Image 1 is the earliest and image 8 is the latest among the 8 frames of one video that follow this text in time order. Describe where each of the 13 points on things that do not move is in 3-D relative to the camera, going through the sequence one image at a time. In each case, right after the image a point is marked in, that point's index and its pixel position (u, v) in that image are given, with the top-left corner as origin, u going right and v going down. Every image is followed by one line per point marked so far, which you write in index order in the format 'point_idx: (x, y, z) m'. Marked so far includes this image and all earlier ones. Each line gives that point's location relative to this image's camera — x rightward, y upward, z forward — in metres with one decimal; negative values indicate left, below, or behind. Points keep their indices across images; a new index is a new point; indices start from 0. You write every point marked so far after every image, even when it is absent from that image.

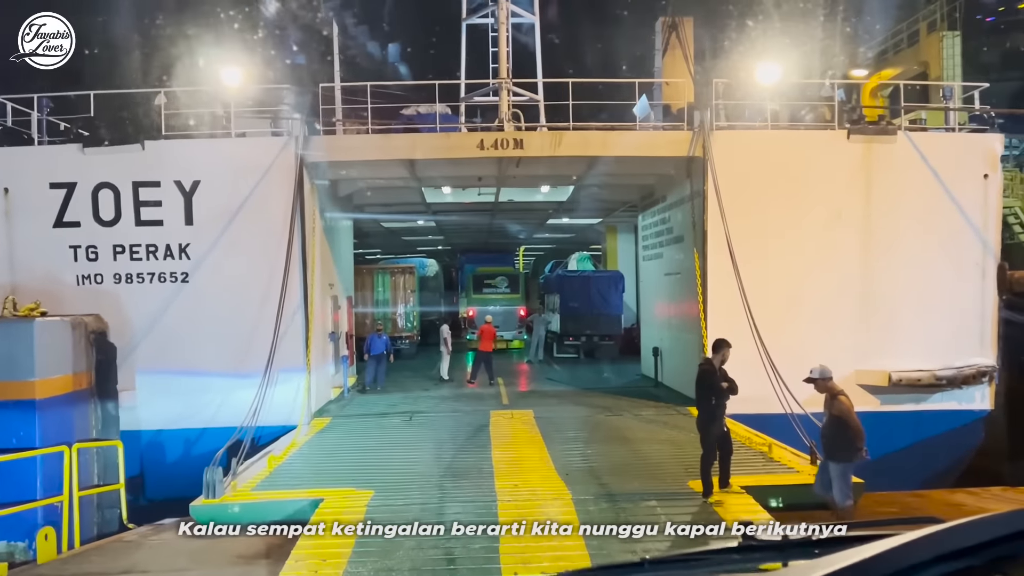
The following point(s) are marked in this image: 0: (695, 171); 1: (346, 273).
0: (+2.5, +1.6, +11.9) m
1: (-2.9, +0.3, +15.4) m
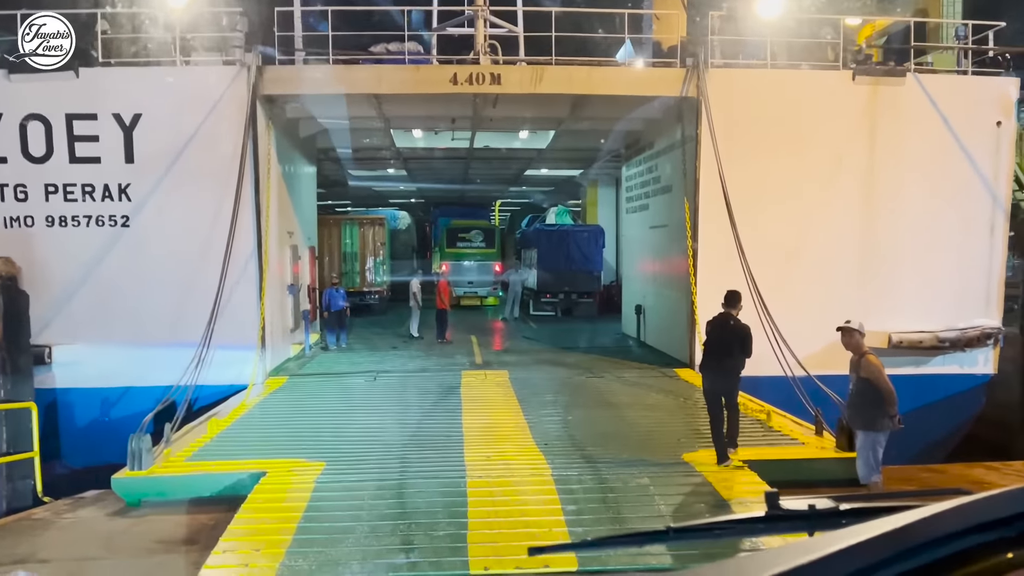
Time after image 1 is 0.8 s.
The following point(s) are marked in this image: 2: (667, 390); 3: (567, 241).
0: (+2.2, +2.2, +11.0) m
1: (-3.3, +1.1, +14.3) m
2: (+1.7, -1.1, +9.8) m
3: (+1.3, +1.1, +20.0) m
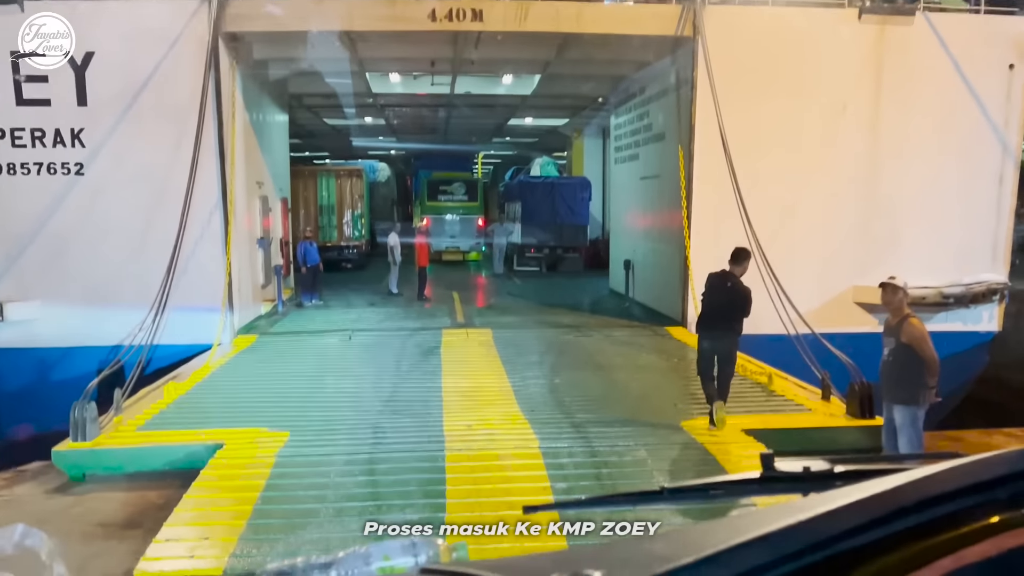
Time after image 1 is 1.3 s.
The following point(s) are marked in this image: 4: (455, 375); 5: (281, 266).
0: (+2.0, +2.7, +10.3) m
1: (-3.6, +1.8, +13.6) m
2: (+1.5, -0.7, +9.2) m
3: (+0.9, +2.1, +19.4) m
4: (-0.5, -0.8, +8.3) m
5: (-3.3, +0.3, +12.8) m
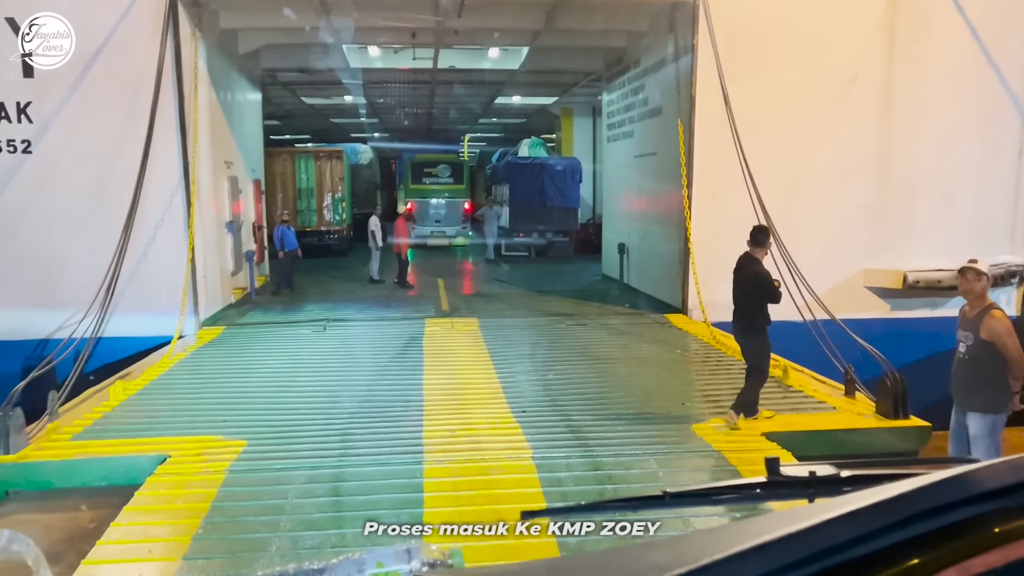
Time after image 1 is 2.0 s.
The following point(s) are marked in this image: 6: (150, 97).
0: (+1.8, +2.9, +9.5) m
1: (-3.8, +2.0, +12.8) m
2: (+1.4, -0.5, +8.5) m
3: (+0.6, +2.4, +18.6) m
4: (-0.6, -0.7, +7.6) m
5: (-3.5, +0.5, +12.0) m
6: (-3.5, +1.9, +8.7) m
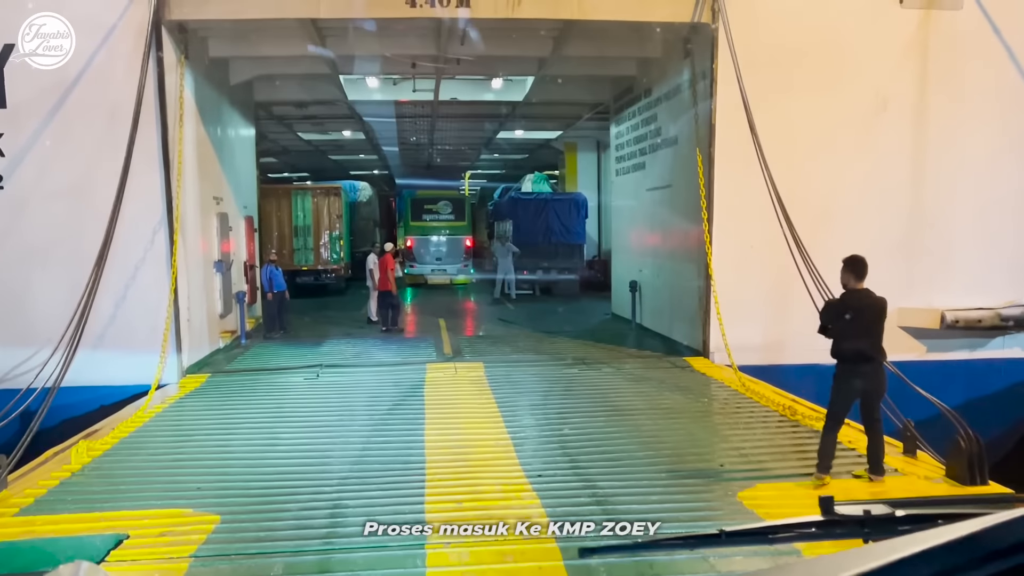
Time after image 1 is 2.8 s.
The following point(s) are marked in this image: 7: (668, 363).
0: (+1.9, +2.5, +9.0) m
1: (-3.7, +1.4, +12.2) m
2: (+1.5, -0.9, +7.8) m
3: (+0.7, +1.6, +18.0) m
4: (-0.6, -1.0, +6.9) m
5: (-3.4, -0.1, +11.3) m
6: (-3.5, +1.5, +8.0) m
7: (+1.6, -0.8, +9.0) m
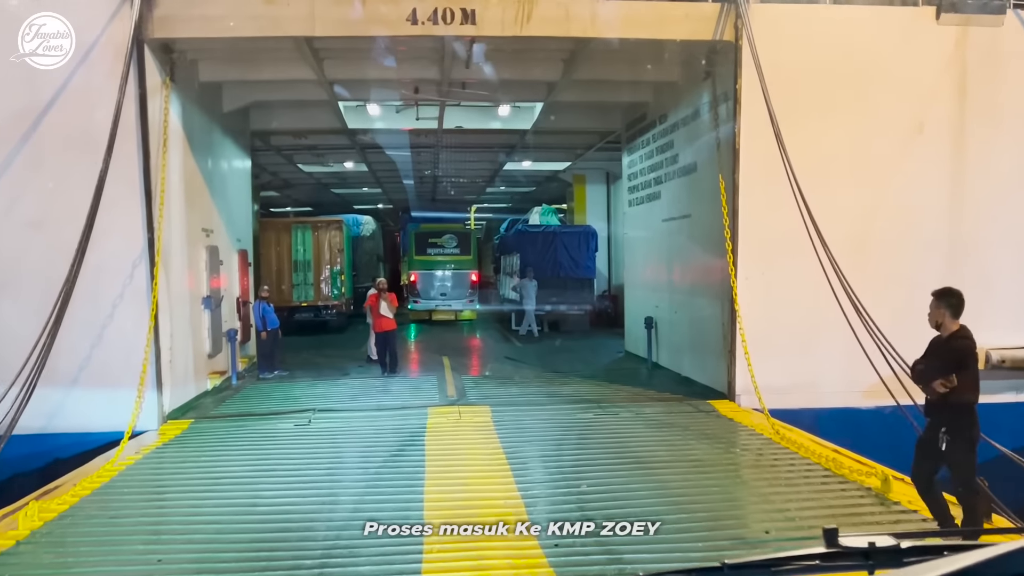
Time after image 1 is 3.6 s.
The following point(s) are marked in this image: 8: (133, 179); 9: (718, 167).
0: (+2.0, +2.1, +8.4) m
1: (-3.6, +0.9, +11.6) m
2: (+1.5, -1.2, +7.1) m
3: (+0.8, +0.9, +17.4) m
4: (-0.5, -1.3, +6.2) m
5: (-3.3, -0.5, +10.7) m
6: (-3.4, +1.1, +7.5) m
7: (+1.7, -1.1, +8.3) m
8: (-3.2, +0.9, +7.6) m
9: (+2.0, +1.2, +8.5) m
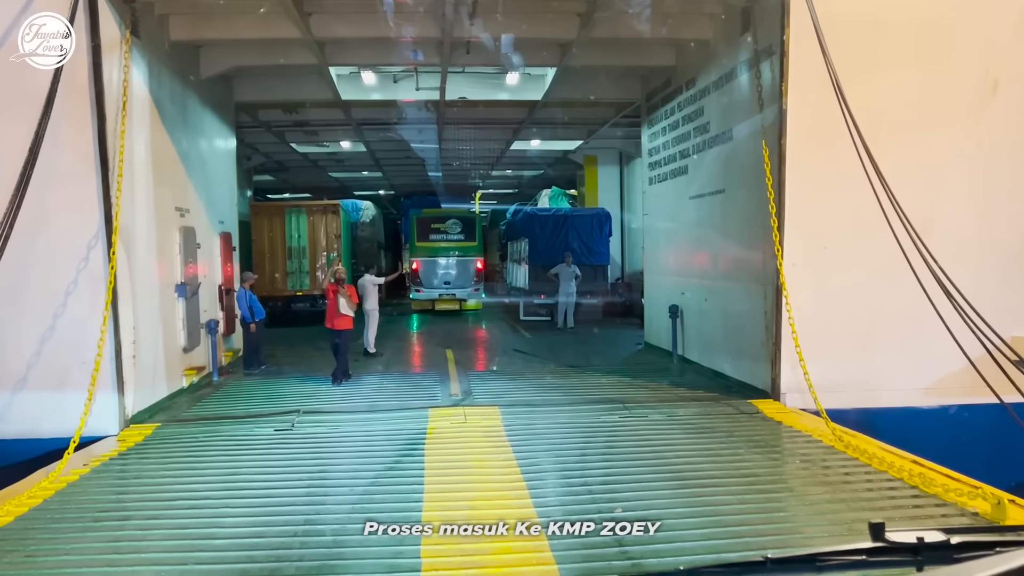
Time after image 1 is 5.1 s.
0: (+2.1, +2.3, +7.3) m
1: (-3.5, +1.1, +10.6) m
2: (+1.6, -1.1, +6.1) m
3: (+1.0, +1.1, +16.3) m
4: (-0.4, -1.2, +5.2) m
5: (-3.2, -0.4, +9.6) m
6: (-3.3, +1.2, +6.4) m
7: (+1.8, -1.0, +7.2) m
8: (-3.2, +1.1, +6.5) m
9: (+2.1, +1.3, +7.5) m
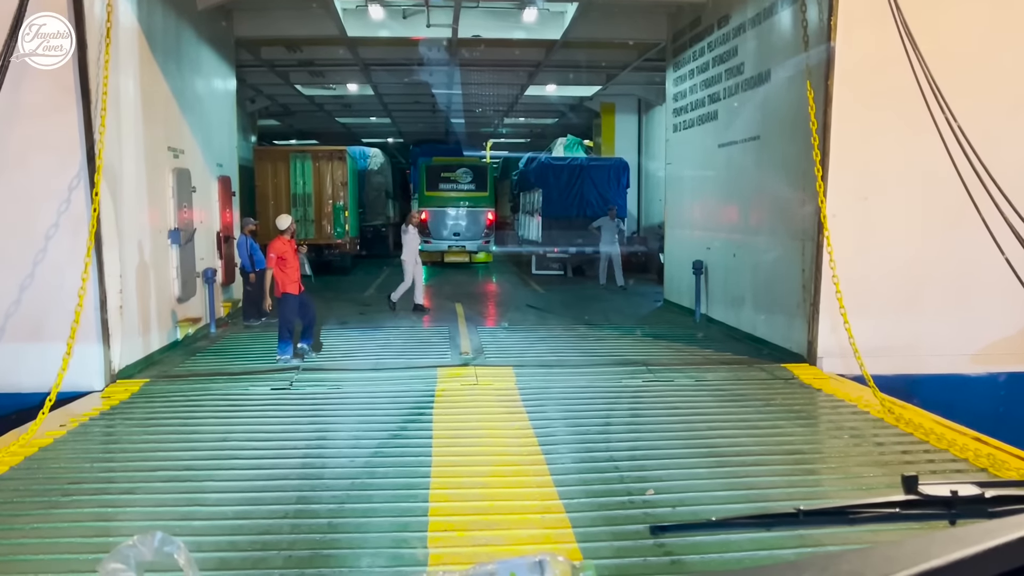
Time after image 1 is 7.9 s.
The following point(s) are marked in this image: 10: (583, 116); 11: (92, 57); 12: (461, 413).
0: (+2.2, +2.6, +6.6) m
1: (-3.3, +1.7, +10.0) m
2: (+1.7, -0.8, +5.6) m
3: (+1.2, +1.9, +15.7) m
4: (-0.3, -0.9, +4.7) m
5: (-3.1, +0.2, +9.1) m
6: (-3.2, +1.6, +5.8) m
7: (+1.9, -0.6, +6.7) m
8: (-3.0, +1.4, +6.0) m
9: (+2.2, +1.6, +6.8) m
10: (+1.5, +3.6, +18.8) m
11: (-2.9, +1.7, +6.1) m
12: (-0.3, -0.8, +5.7) m
